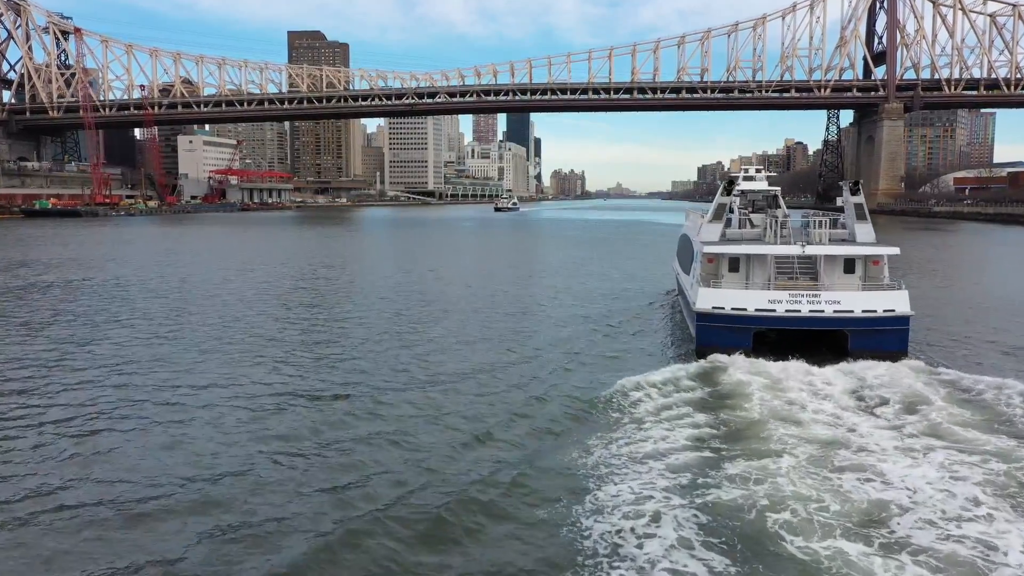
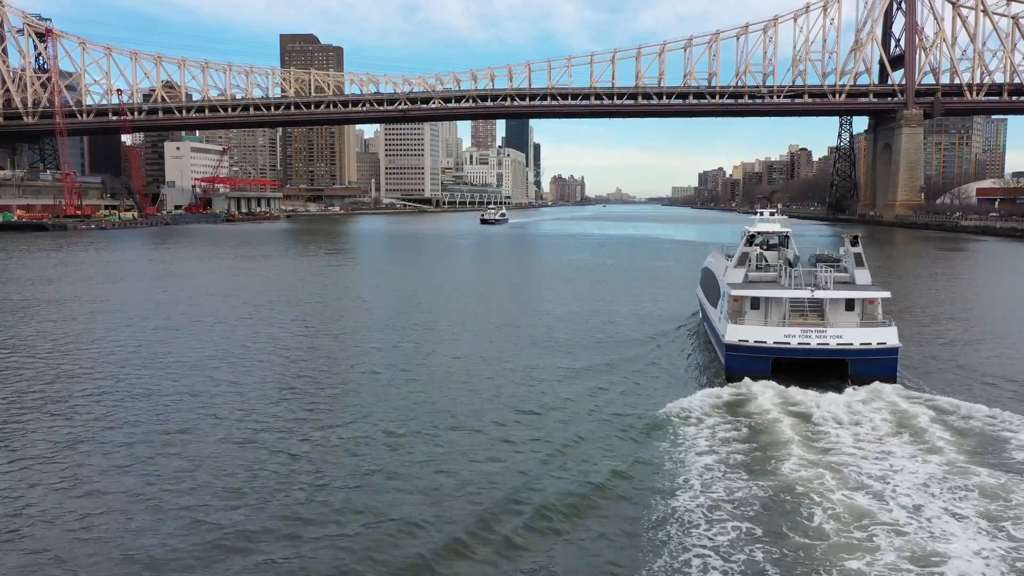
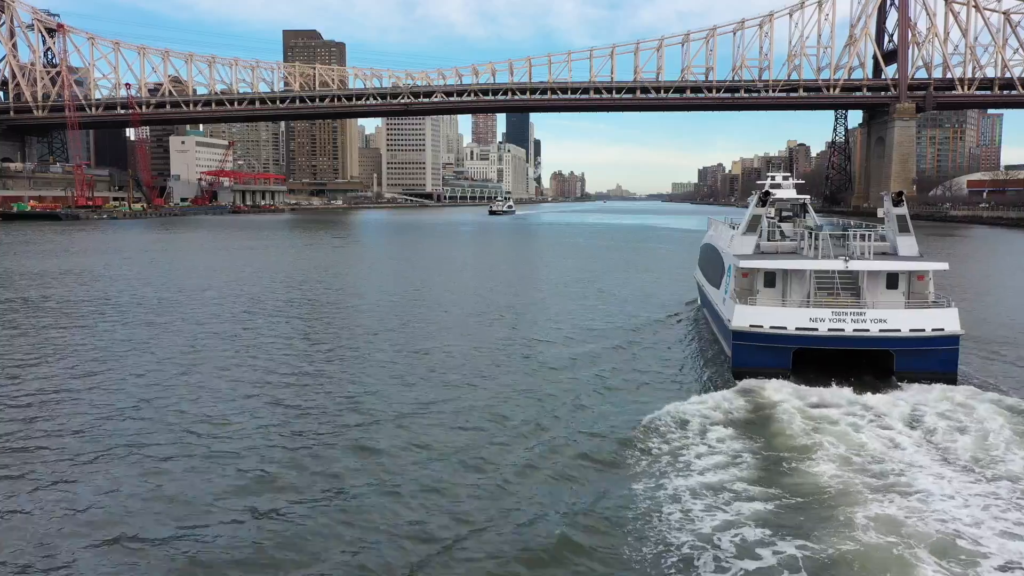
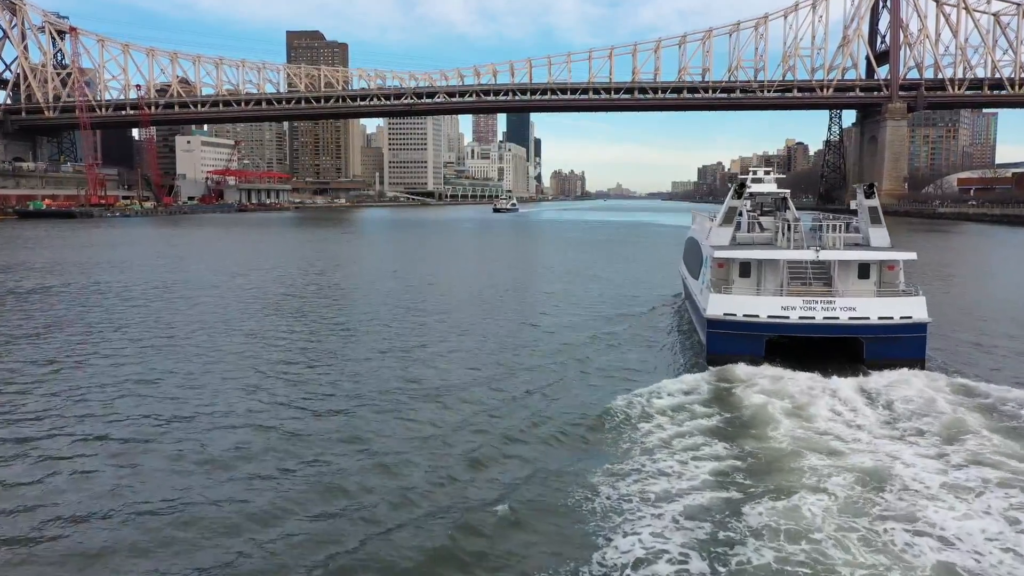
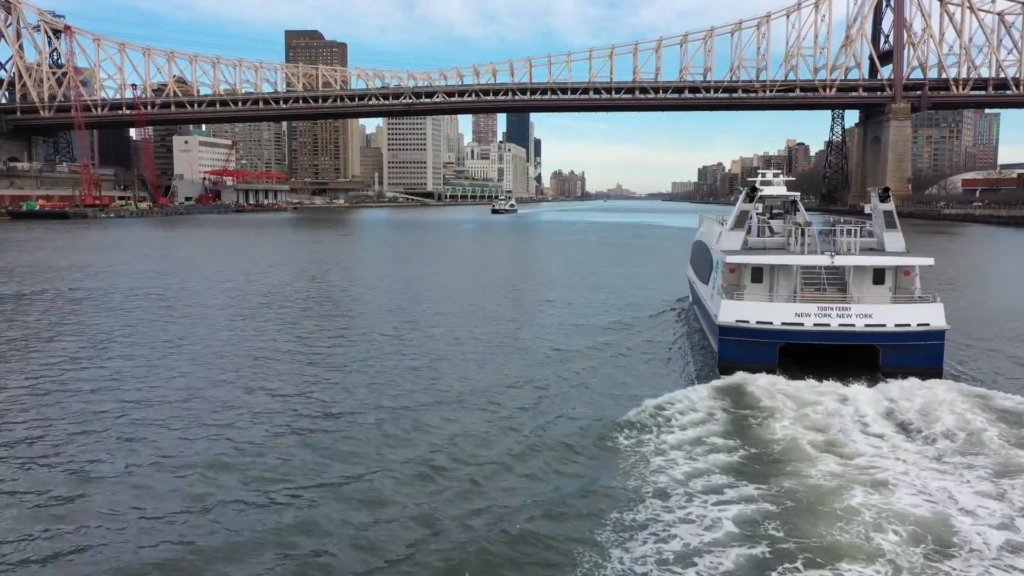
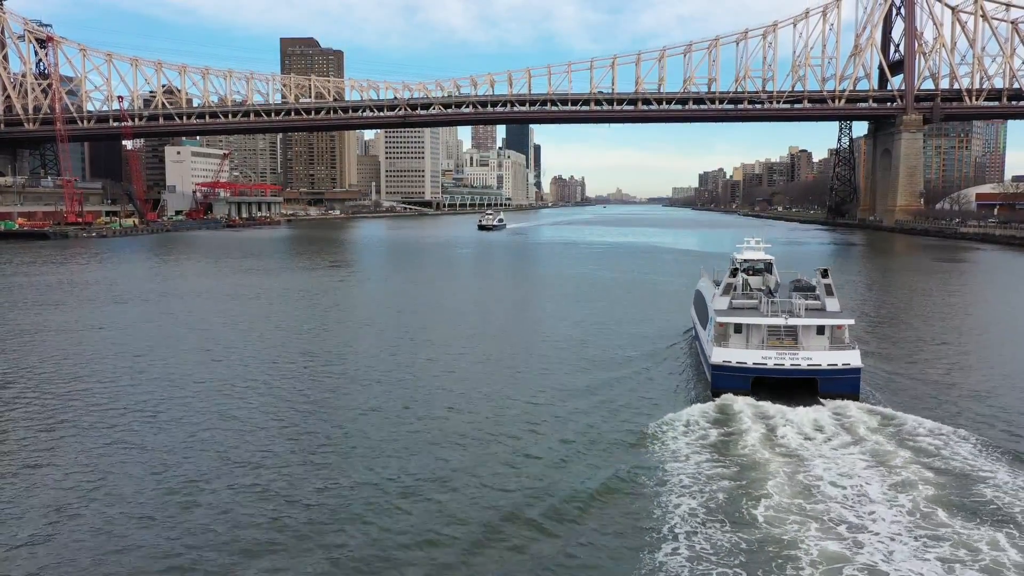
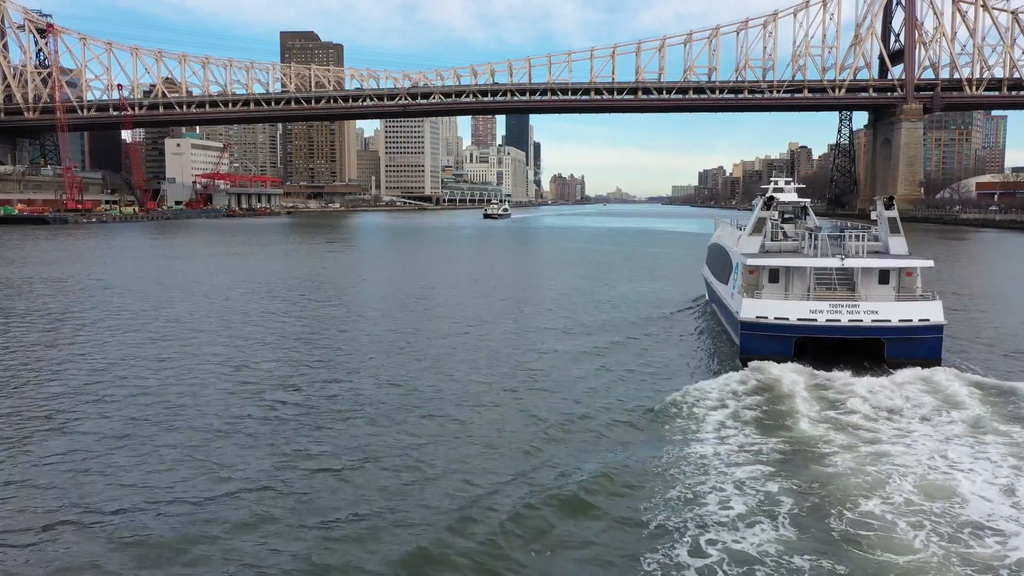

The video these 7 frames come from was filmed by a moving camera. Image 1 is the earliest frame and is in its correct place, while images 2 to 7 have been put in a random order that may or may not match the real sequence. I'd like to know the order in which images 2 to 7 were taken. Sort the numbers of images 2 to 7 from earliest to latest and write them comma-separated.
4, 5, 3, 7, 2, 6
